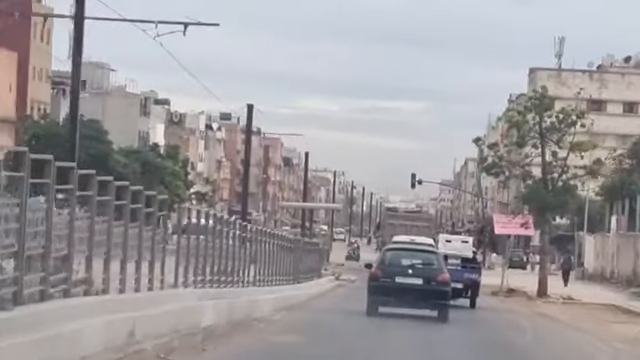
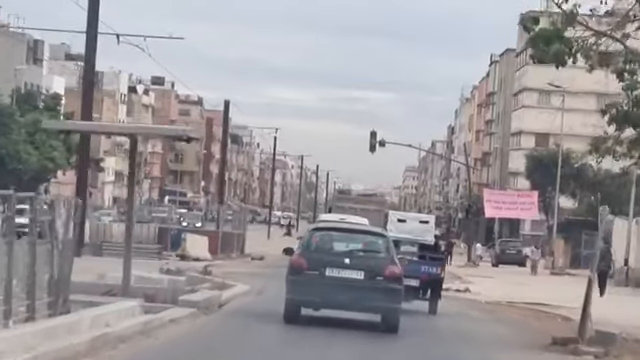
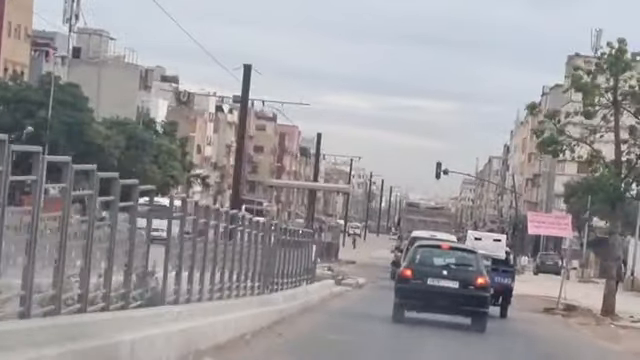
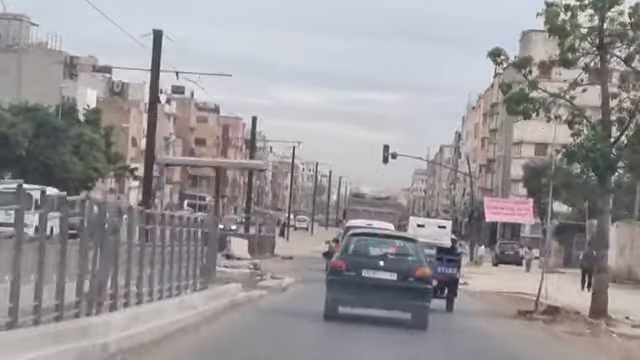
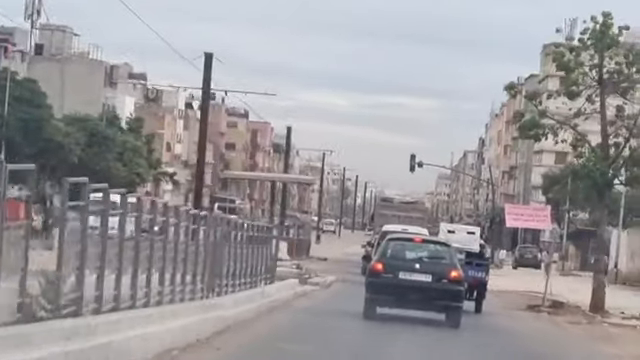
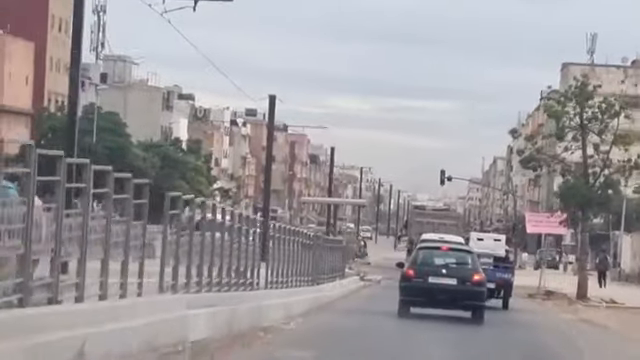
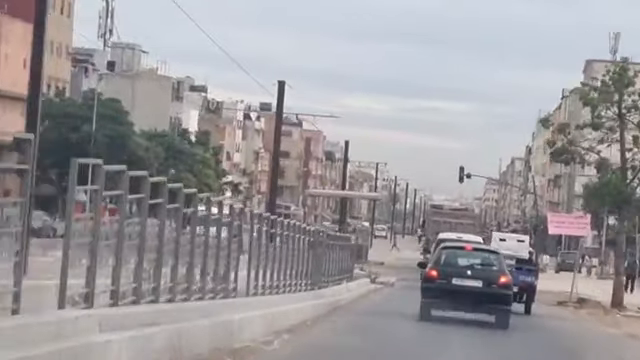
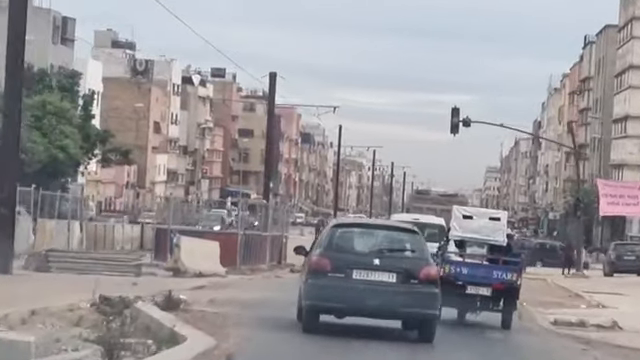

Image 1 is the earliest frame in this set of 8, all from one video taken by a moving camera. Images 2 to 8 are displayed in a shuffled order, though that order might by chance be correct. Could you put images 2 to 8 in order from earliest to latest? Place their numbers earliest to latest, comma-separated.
6, 7, 3, 5, 4, 2, 8
